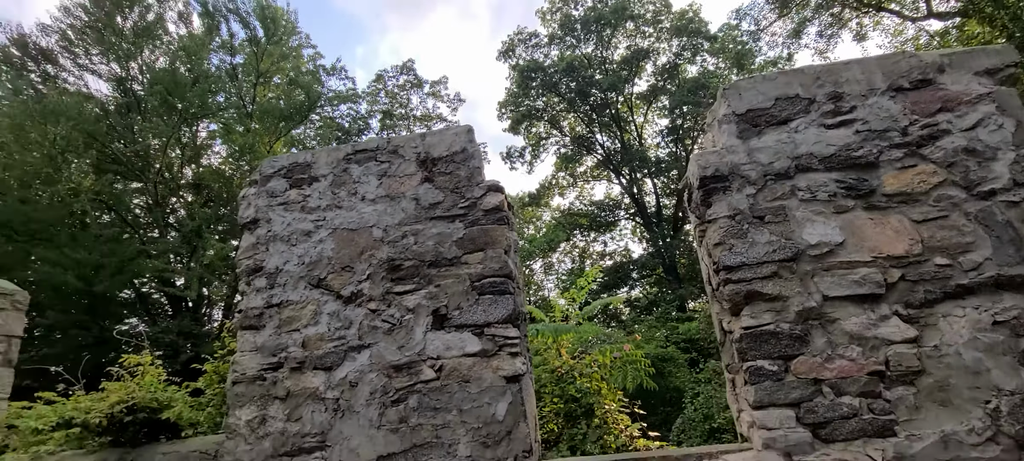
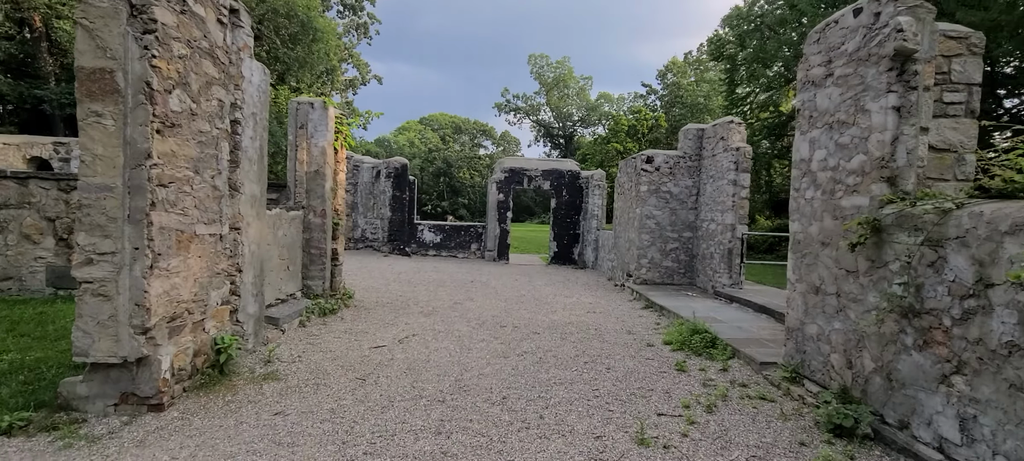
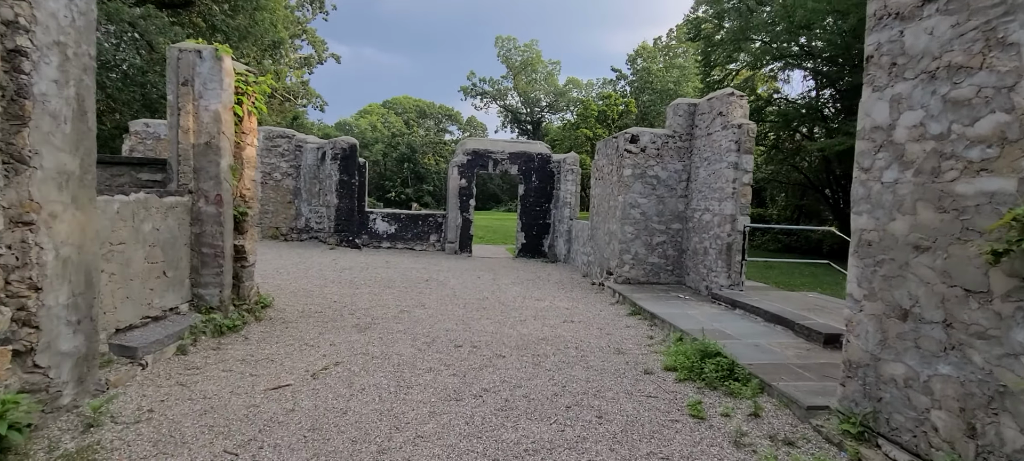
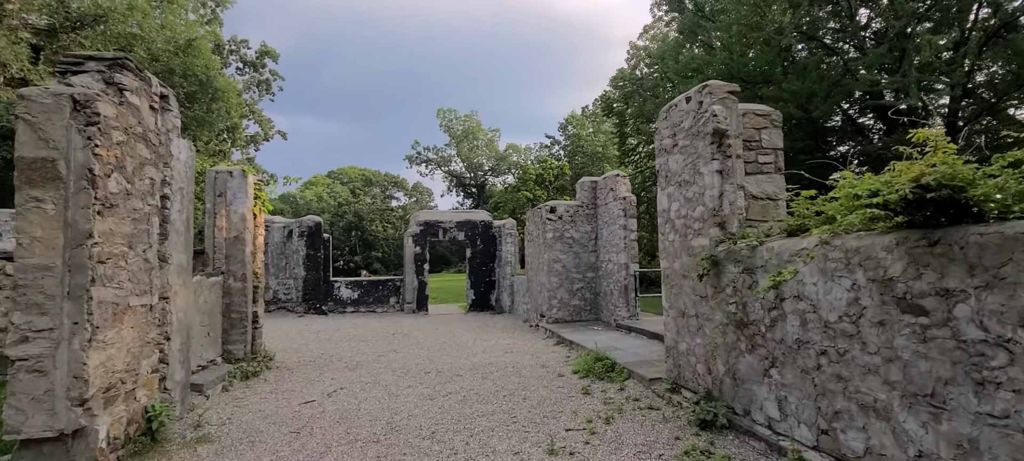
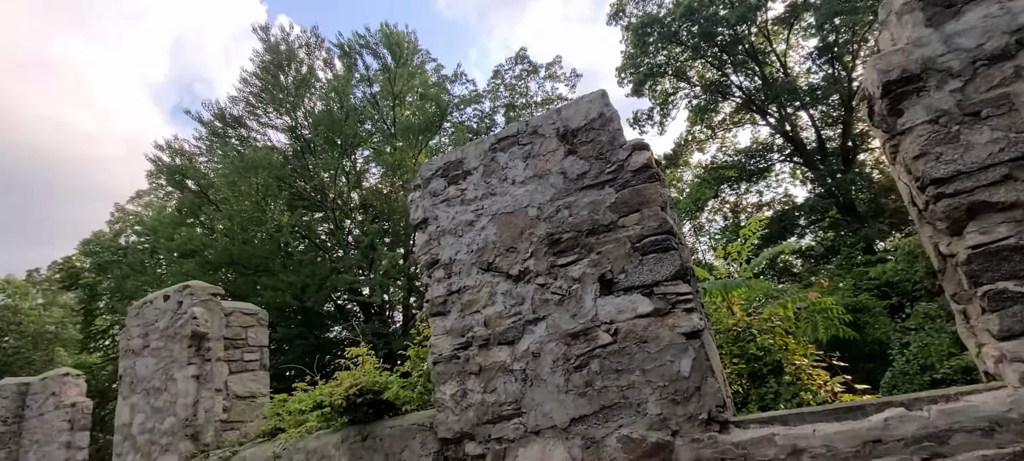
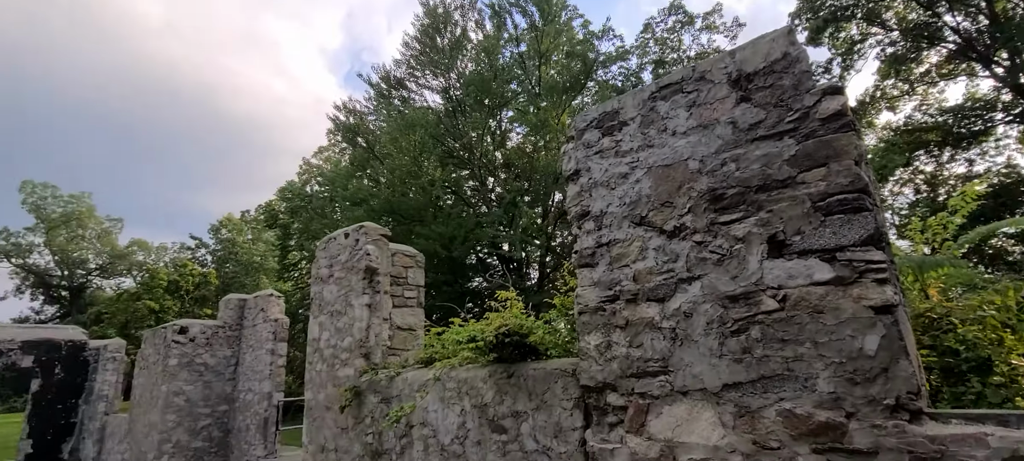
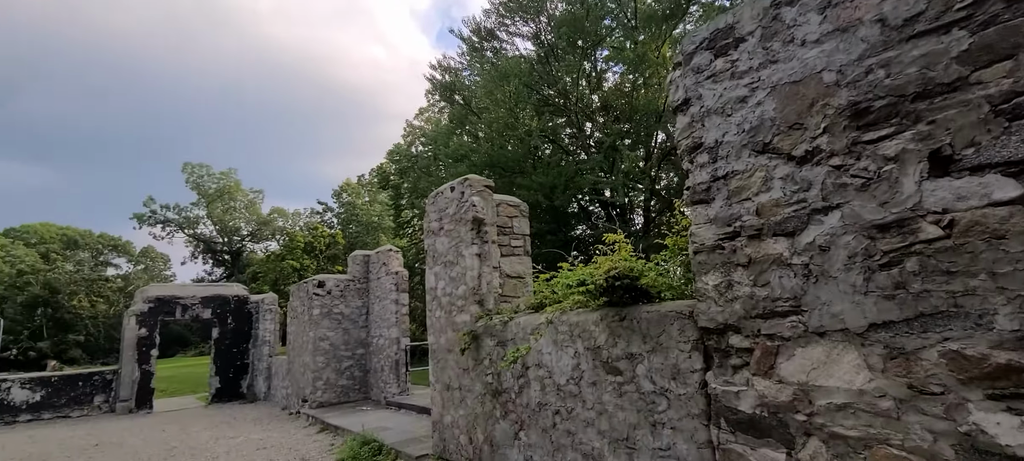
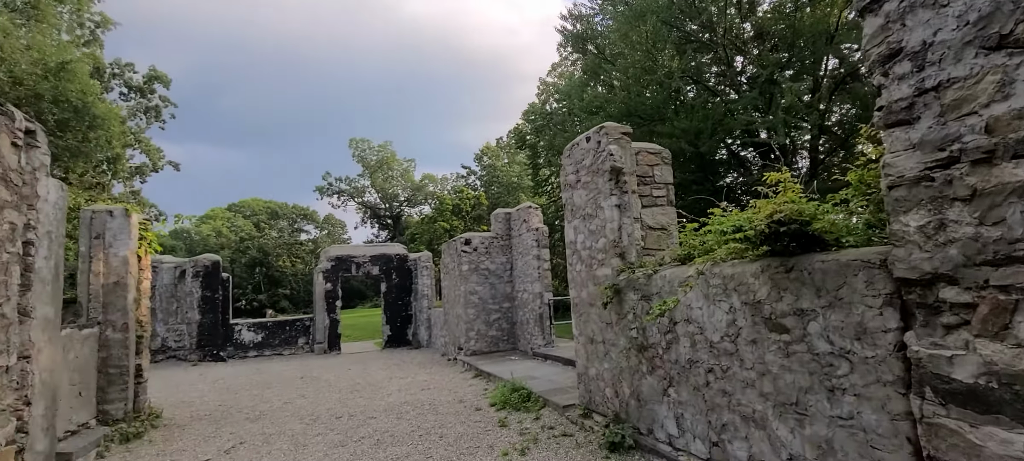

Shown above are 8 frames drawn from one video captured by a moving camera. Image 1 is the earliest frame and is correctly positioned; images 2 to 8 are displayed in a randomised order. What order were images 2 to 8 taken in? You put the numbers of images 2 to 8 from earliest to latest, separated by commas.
5, 6, 7, 8, 4, 2, 3
